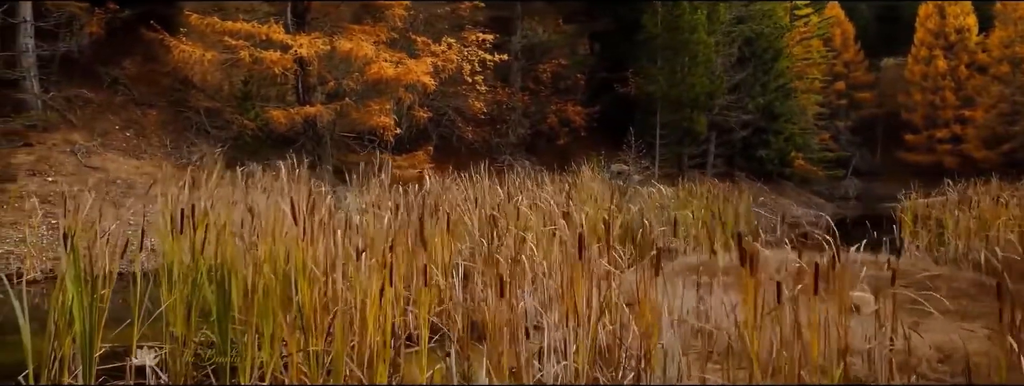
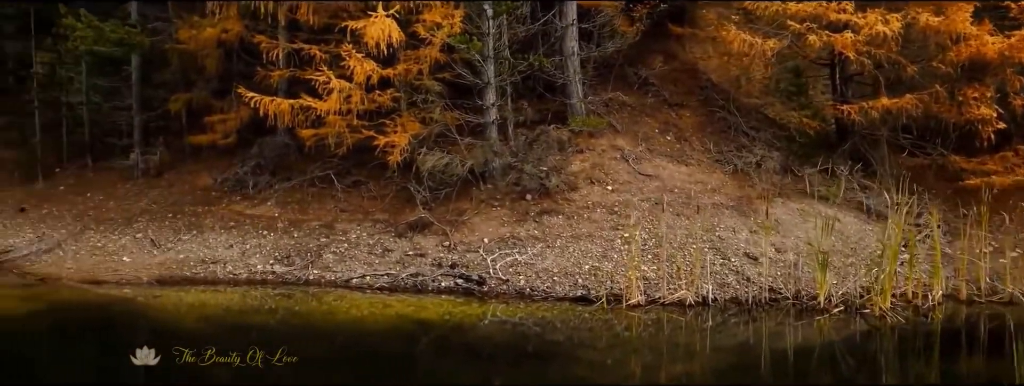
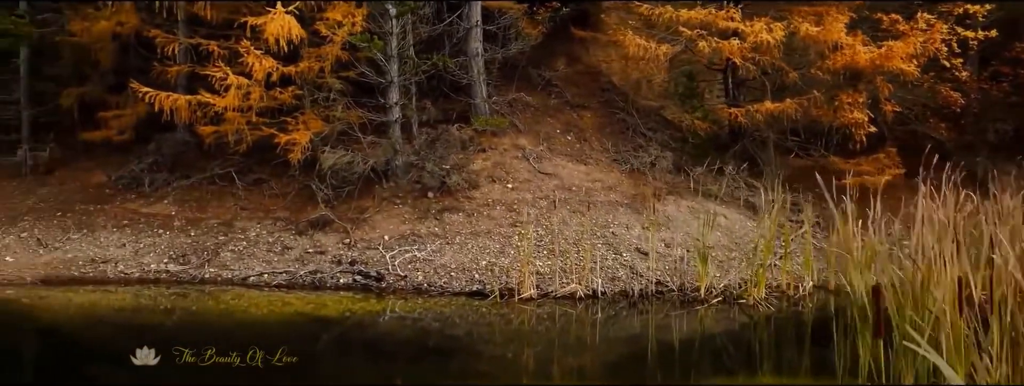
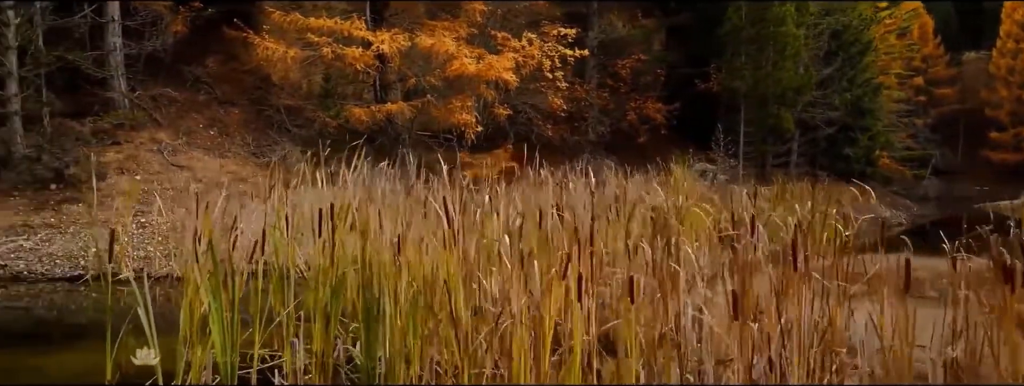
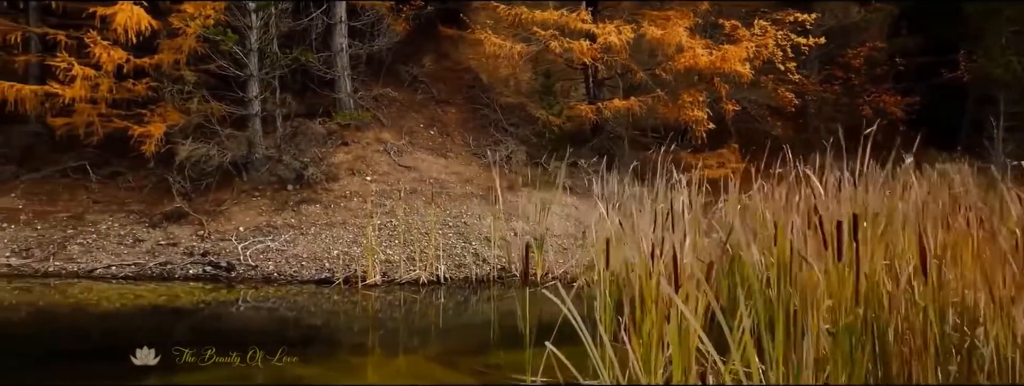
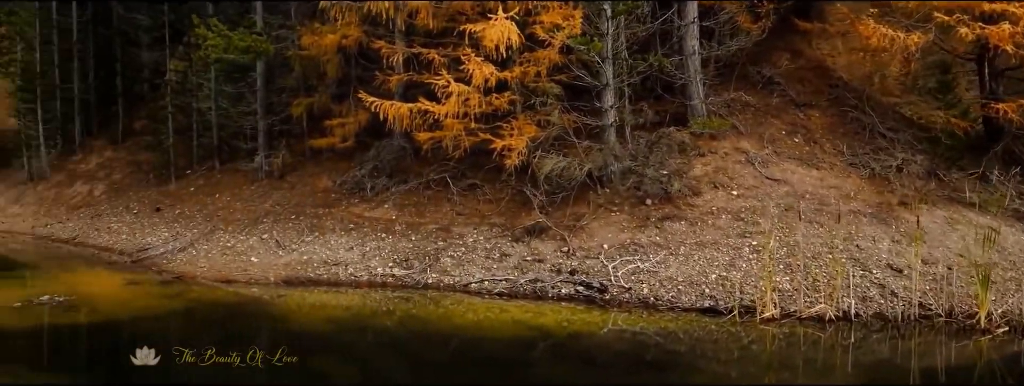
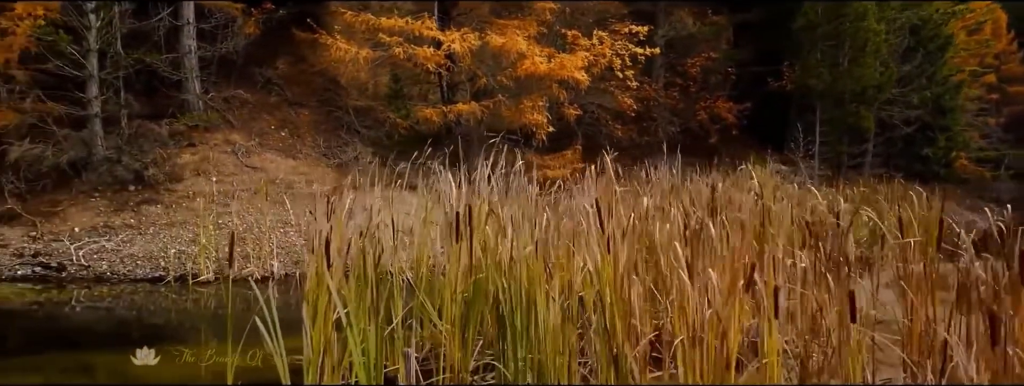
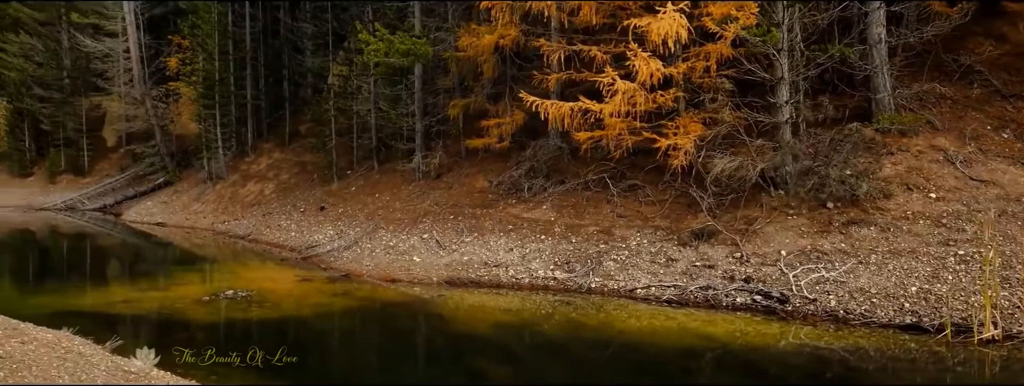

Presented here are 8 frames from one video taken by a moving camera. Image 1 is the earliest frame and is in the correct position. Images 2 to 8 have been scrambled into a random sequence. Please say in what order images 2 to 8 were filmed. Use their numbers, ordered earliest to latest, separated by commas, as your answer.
4, 7, 5, 3, 2, 6, 8
